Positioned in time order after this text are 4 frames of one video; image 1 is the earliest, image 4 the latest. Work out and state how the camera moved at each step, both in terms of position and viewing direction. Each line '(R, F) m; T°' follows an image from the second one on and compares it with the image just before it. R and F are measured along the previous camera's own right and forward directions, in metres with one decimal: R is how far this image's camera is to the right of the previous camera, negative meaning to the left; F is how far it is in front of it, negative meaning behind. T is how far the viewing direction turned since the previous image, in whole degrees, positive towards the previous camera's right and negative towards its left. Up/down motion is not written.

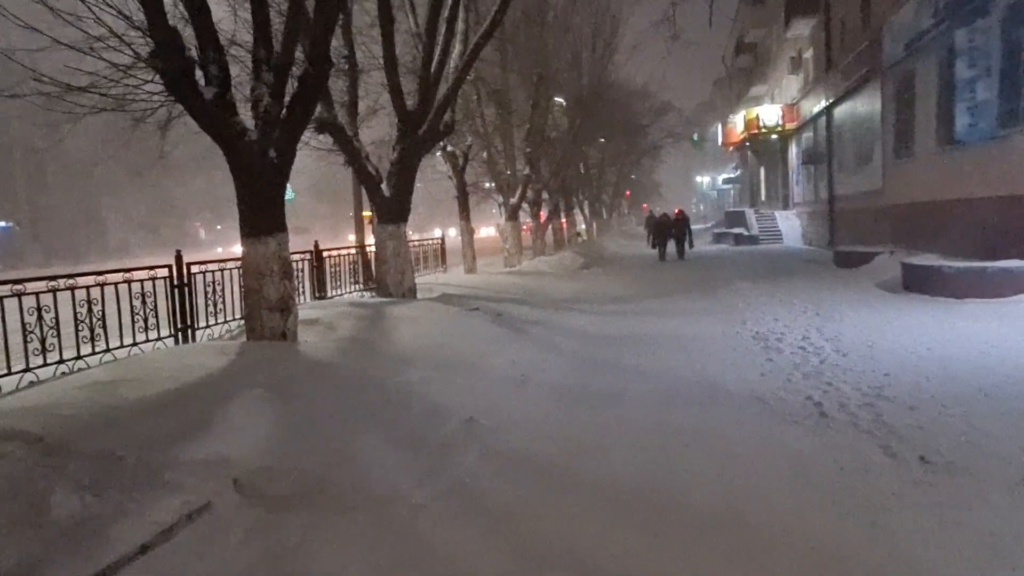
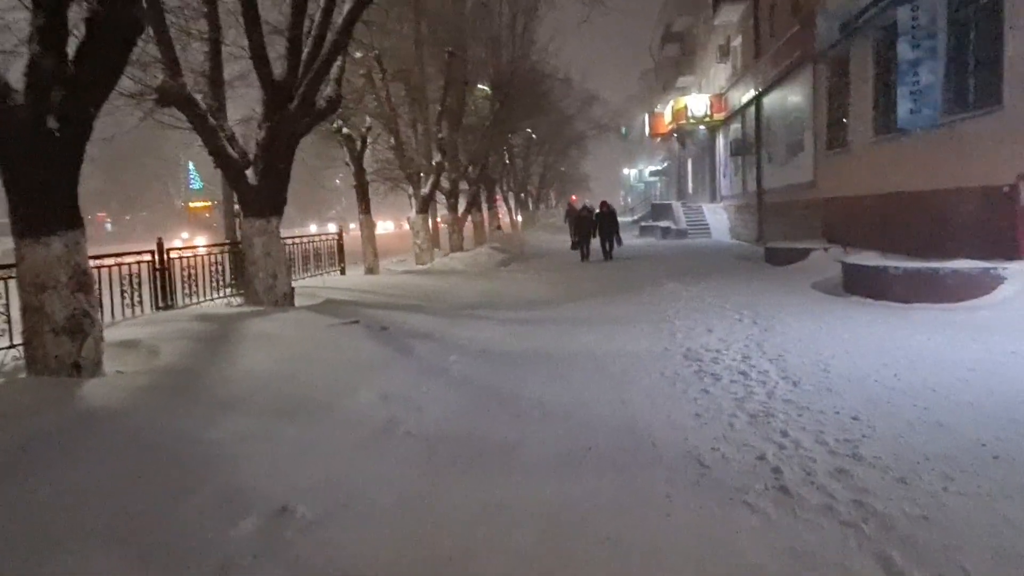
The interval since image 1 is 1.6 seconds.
(+0.6, +2.0) m; +5°
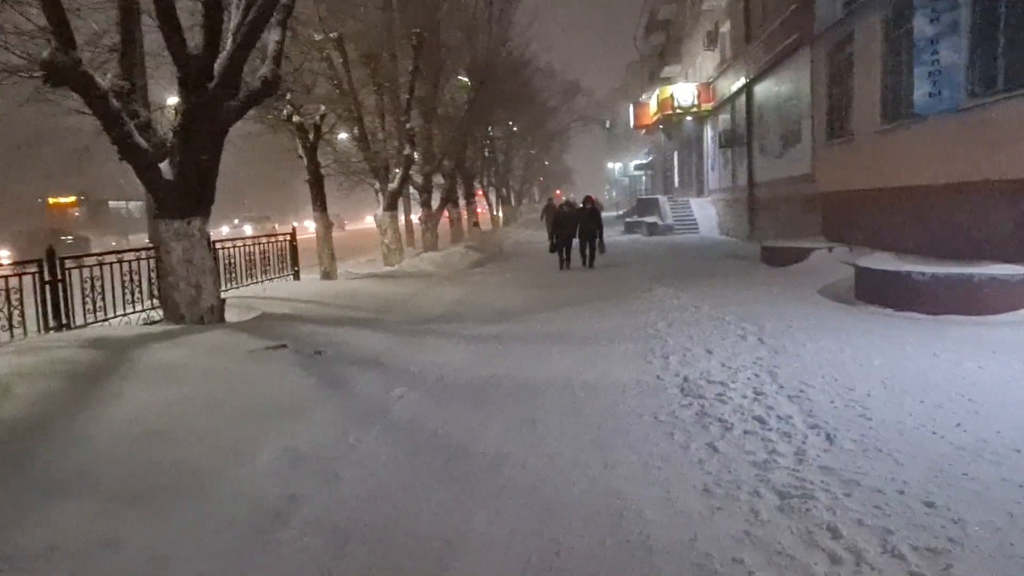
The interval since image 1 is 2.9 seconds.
(+0.3, +1.7) m; +1°
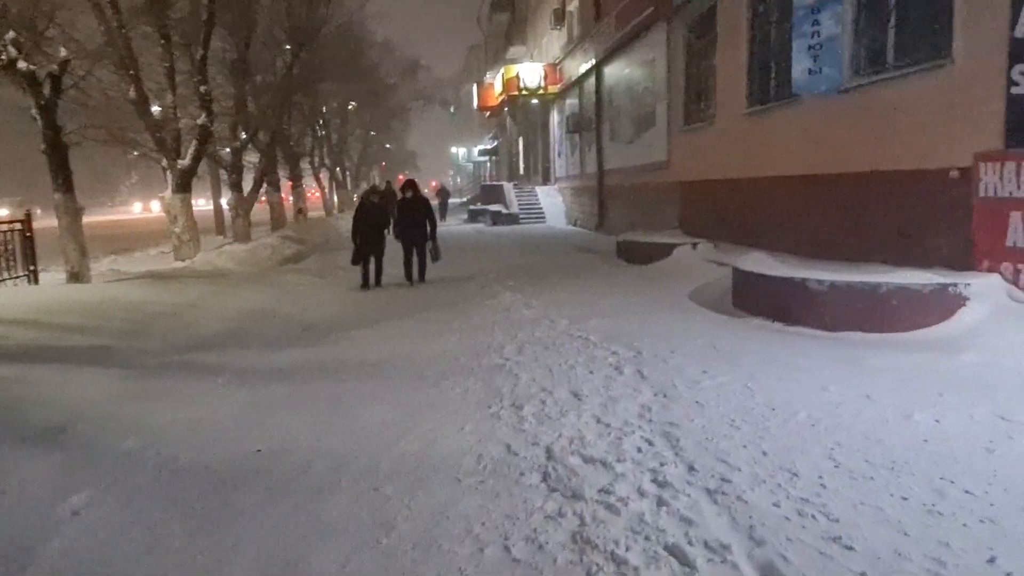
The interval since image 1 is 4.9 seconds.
(+0.5, +2.6) m; +12°
